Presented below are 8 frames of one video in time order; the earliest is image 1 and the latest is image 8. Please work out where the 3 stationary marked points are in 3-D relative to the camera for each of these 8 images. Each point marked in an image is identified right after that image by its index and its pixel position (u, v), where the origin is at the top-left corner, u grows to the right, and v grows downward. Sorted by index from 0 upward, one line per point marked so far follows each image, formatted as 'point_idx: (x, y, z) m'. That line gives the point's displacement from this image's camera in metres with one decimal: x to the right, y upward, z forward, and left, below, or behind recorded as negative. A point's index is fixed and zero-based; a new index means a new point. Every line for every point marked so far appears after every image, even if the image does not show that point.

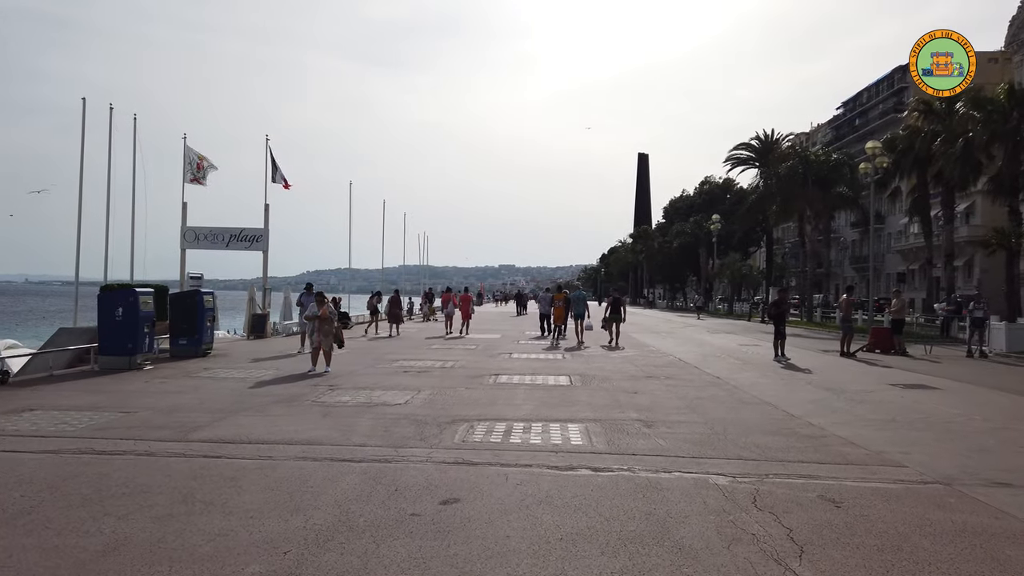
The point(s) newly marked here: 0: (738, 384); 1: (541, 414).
0: (+4.2, -1.8, +14.6) m
1: (+0.4, -1.7, +10.7) m
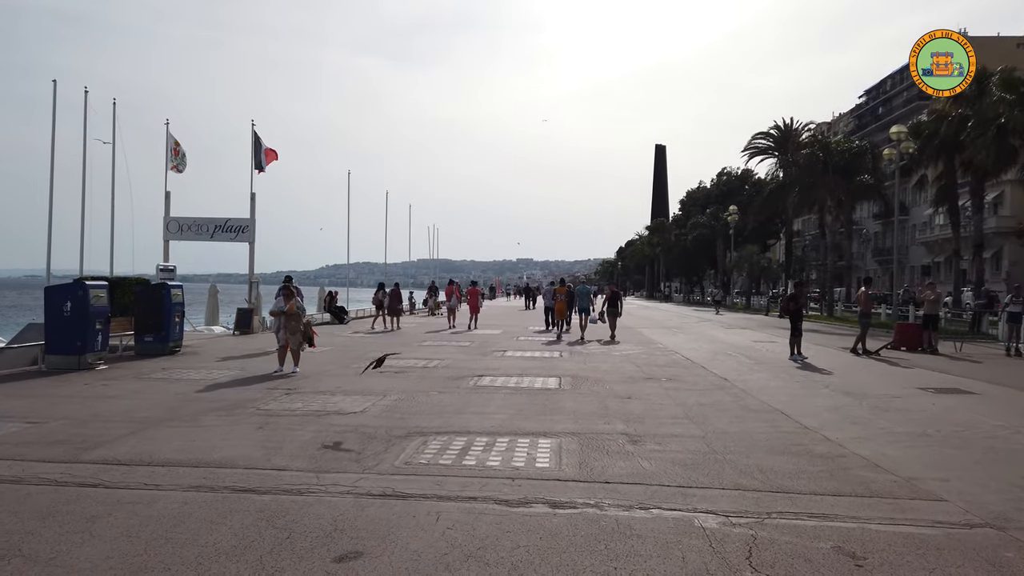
0: (+3.9, -1.7, +13.1) m
1: (0.0, -1.6, +9.2) m
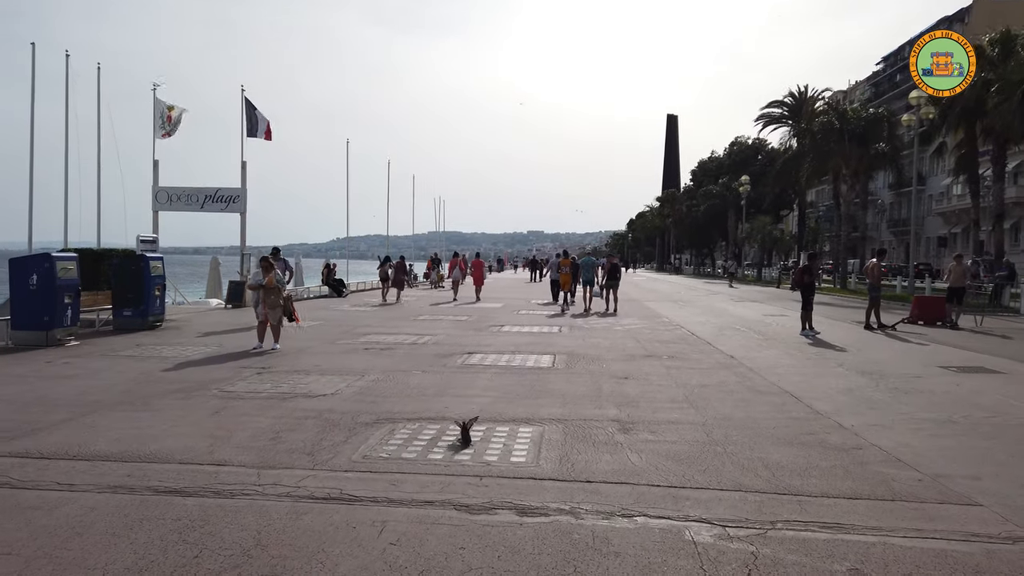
0: (+3.8, -1.2, +12.2) m
1: (-0.2, -1.3, +8.4) m
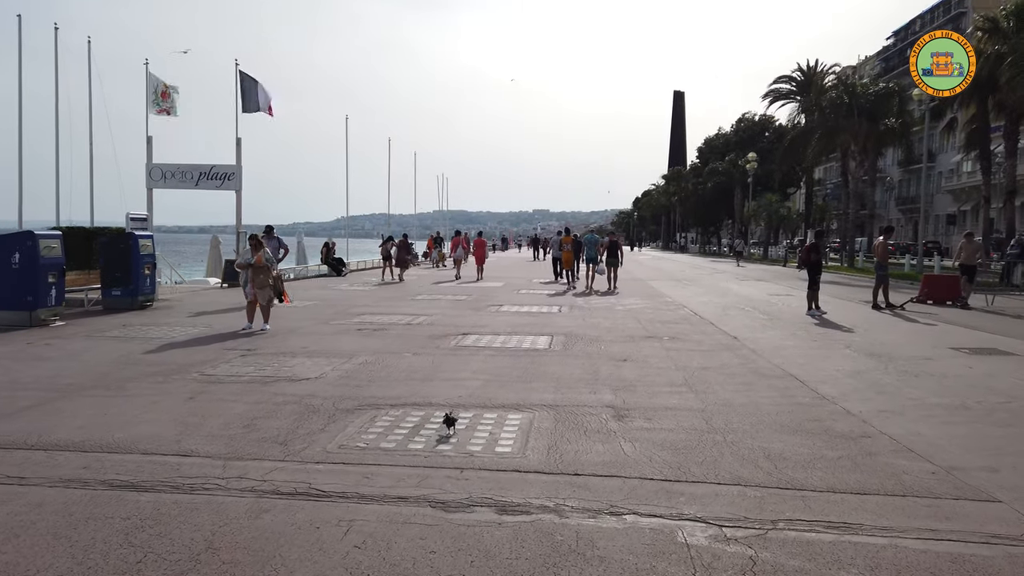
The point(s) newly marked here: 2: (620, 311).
0: (+3.7, -0.9, +11.8) m
1: (-0.3, -1.1, +8.0) m
2: (+2.4, -0.5, +17.1) m
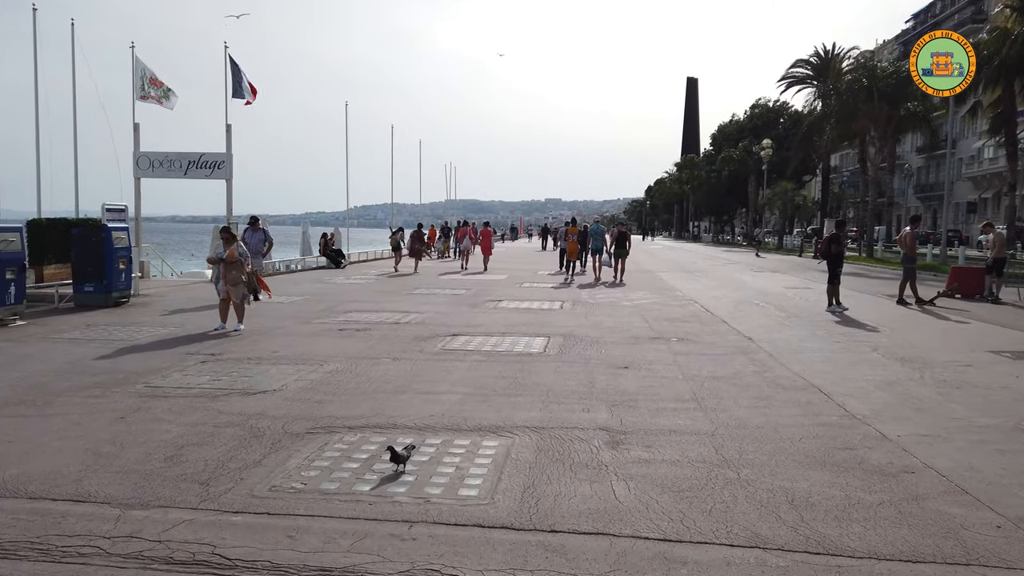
0: (+3.6, -0.9, +10.7) m
1: (-0.5, -1.1, +7.0) m
2: (+2.3, -0.4, +16.0) m
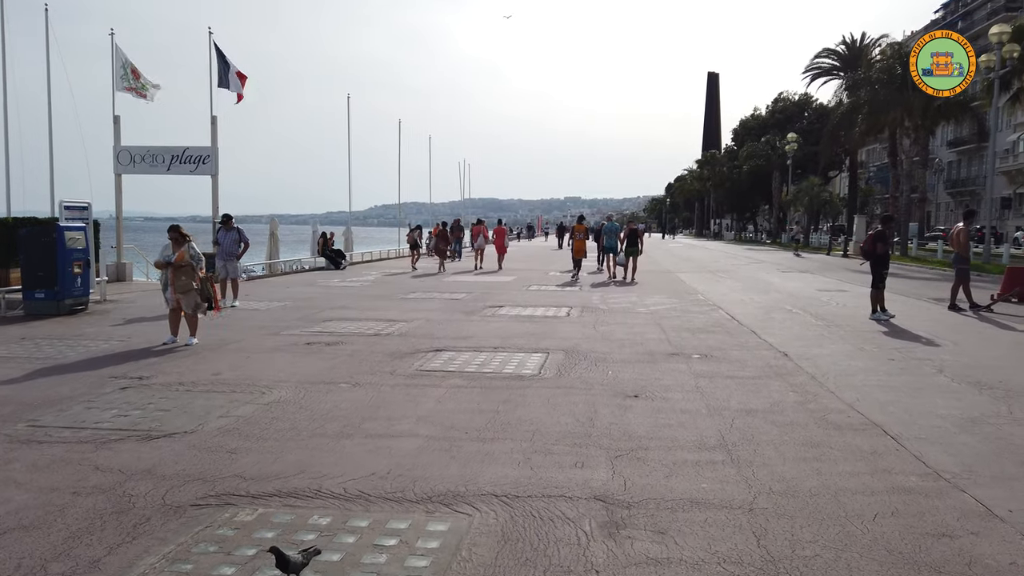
0: (+3.5, -0.9, +8.9) m
1: (-0.7, -1.2, +5.3) m
2: (+2.4, -0.5, +14.2) m
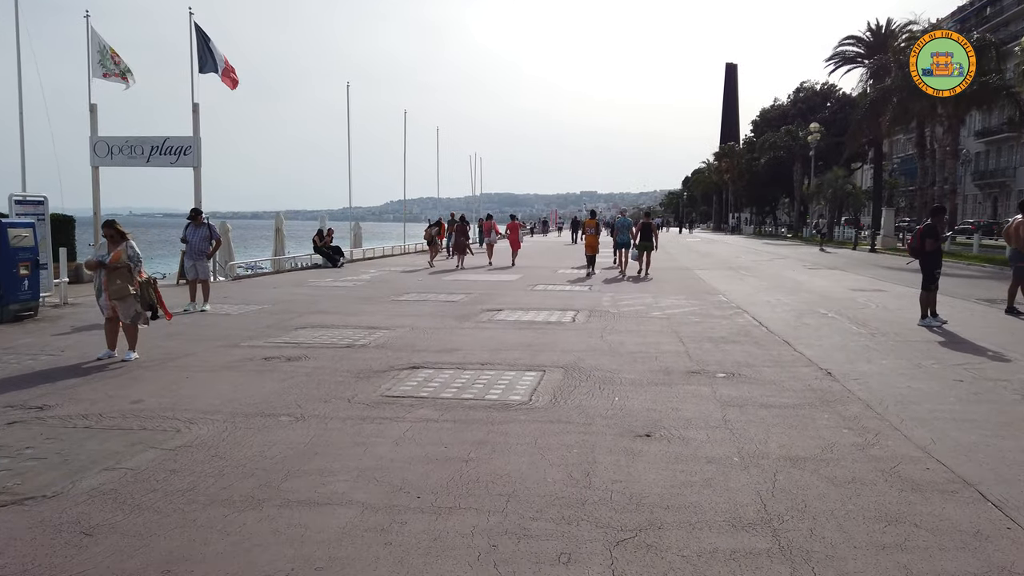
0: (+3.3, -1.0, +7.2) m
1: (-0.9, -1.3, +3.7) m
2: (+2.3, -0.5, +12.6) m
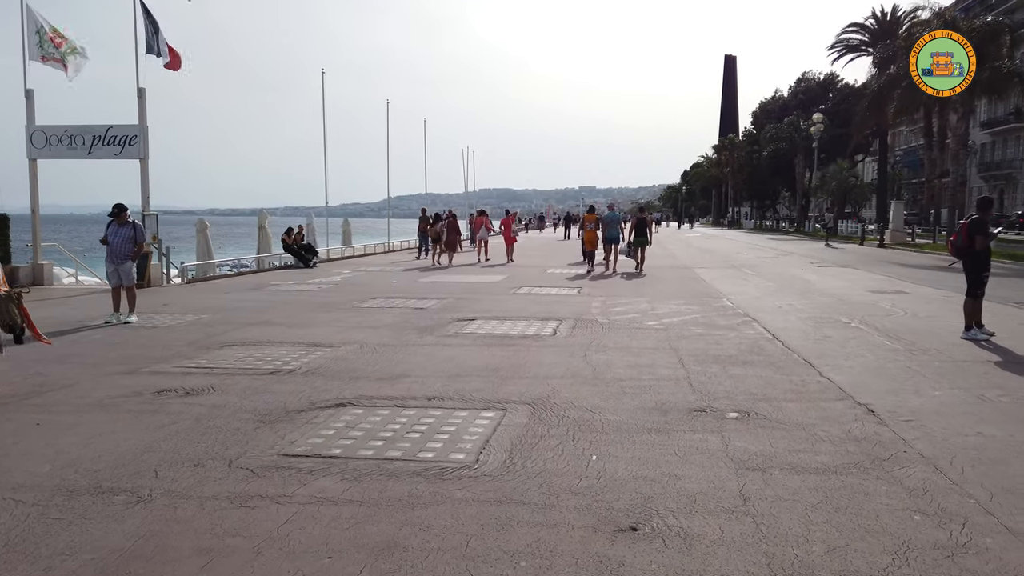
0: (+2.9, -1.1, +5.4) m
1: (-1.3, -1.5, +1.9) m
2: (+1.9, -0.6, +10.8) m
